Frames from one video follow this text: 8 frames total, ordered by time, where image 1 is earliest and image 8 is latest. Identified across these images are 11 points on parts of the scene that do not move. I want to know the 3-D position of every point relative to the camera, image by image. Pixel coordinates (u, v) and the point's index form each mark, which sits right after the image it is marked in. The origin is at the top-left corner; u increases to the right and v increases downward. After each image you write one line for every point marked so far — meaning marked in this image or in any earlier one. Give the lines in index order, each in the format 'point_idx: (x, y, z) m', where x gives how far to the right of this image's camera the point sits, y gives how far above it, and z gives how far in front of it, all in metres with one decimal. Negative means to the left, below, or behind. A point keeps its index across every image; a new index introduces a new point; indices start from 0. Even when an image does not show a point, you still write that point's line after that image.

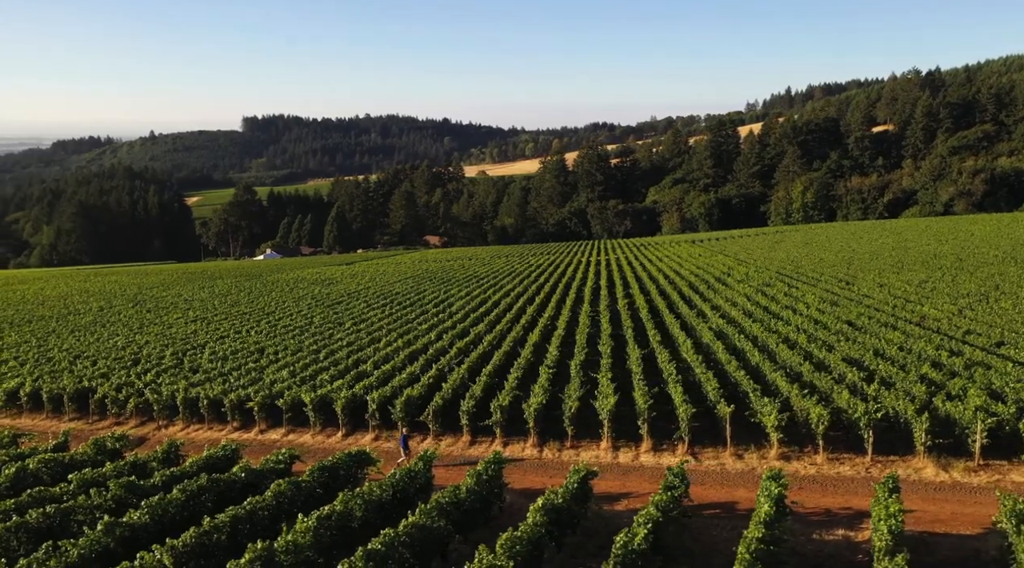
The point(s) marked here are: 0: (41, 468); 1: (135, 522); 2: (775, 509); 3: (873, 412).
0: (-10.2, -4.0, +16.6) m
1: (-6.2, -3.9, +12.6) m
2: (+3.9, -3.3, +11.1) m
3: (+7.6, -2.7, +15.9) m
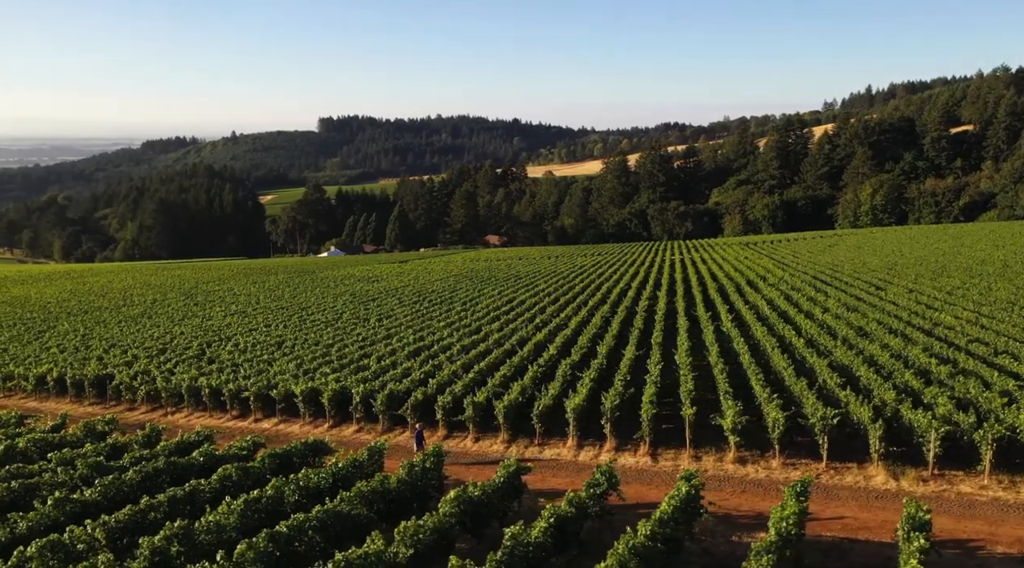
0: (-11.2, -3.8, +17.7) m
1: (-7.4, -3.7, +13.3) m
2: (+2.5, -3.3, +11.2) m
3: (+6.5, -2.7, +15.6) m
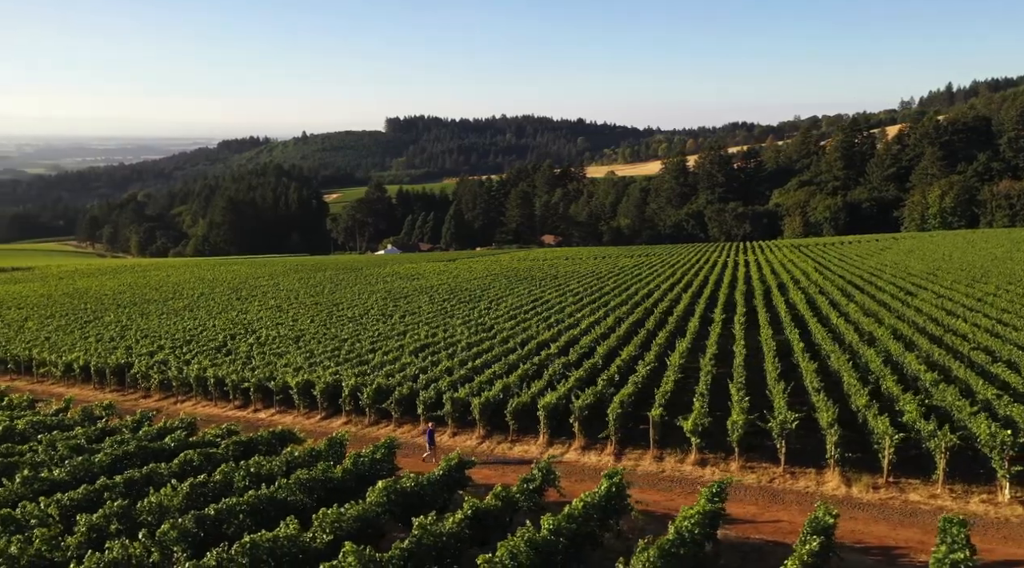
0: (-11.9, -3.5, +18.7) m
1: (-8.4, -3.6, +14.1) m
2: (+1.3, -3.3, +11.3) m
3: (+5.7, -2.8, +15.4) m
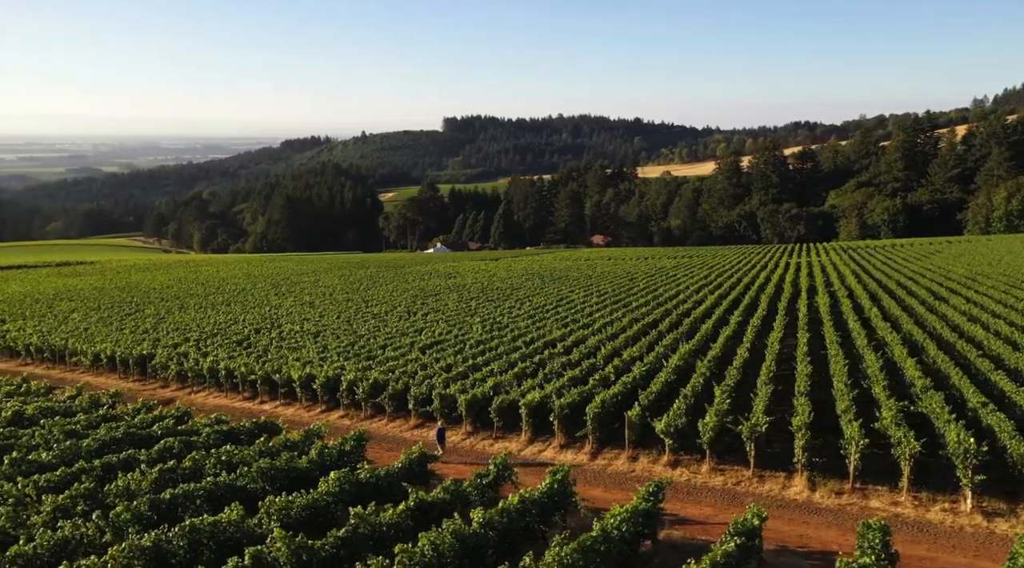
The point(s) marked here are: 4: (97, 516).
0: (-12.3, -3.3, +19.6) m
1: (-9.1, -3.4, +14.9) m
2: (+0.4, -3.3, +11.4) m
3: (+5.0, -2.8, +15.3) m
4: (-6.2, -3.4, +11.3) m
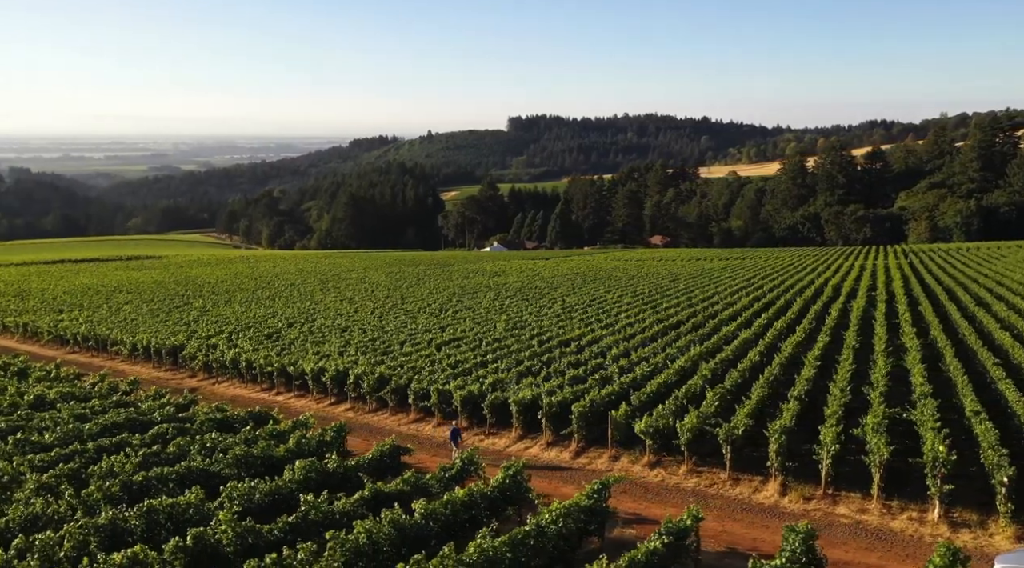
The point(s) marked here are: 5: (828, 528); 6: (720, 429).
0: (-12.4, -3.1, +20.7) m
1: (-9.6, -3.2, +15.7) m
2: (-0.4, -3.3, +11.6) m
3: (+4.5, -2.8, +15.1) m
4: (-6.9, -3.3, +11.9) m
5: (+5.1, -3.9, +12.2) m
6: (+4.1, -2.9, +15.2) m
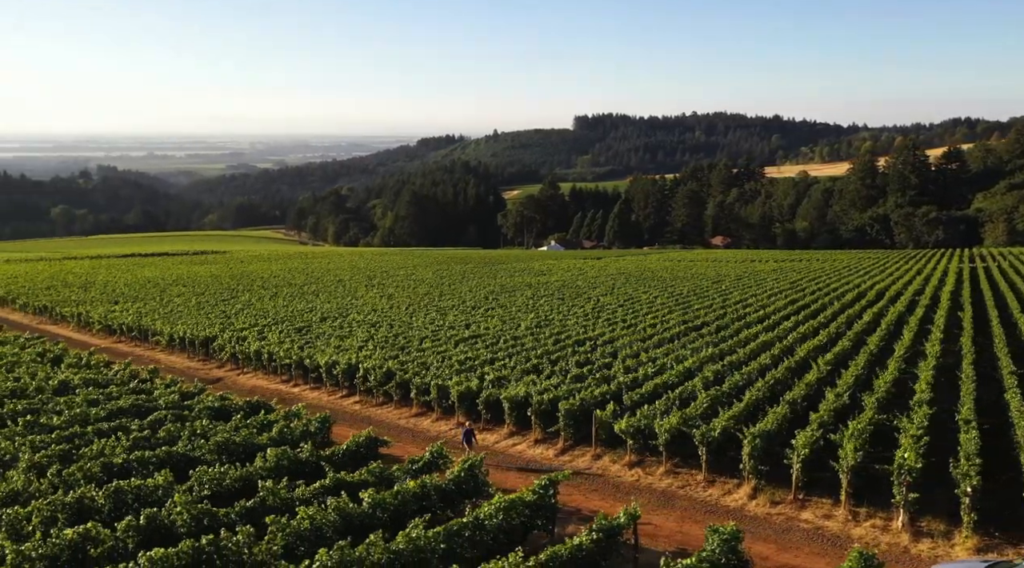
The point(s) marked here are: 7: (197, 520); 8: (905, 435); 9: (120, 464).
0: (-12.4, -2.9, +21.8) m
1: (-10.0, -3.0, +16.6) m
2: (-1.1, -3.2, +11.8) m
3: (+4.1, -2.9, +15.0) m
4: (-7.6, -3.1, +12.6) m
5: (+4.3, -3.9, +12.0) m
6: (+3.7, -2.9, +15.1) m
7: (-4.3, -3.2, +10.5) m
8: (+7.3, -2.8, +14.1) m
9: (-6.7, -3.1, +13.2) m
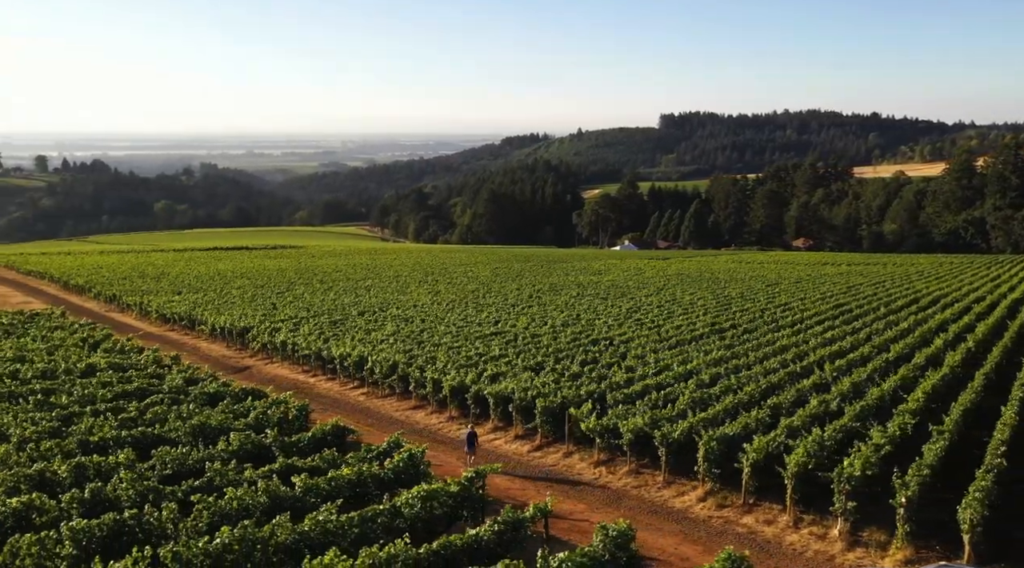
0: (-12.5, -2.5, +23.2) m
1: (-10.6, -2.8, +17.9) m
2: (-2.1, -3.1, +12.2) m
3: (+3.3, -2.9, +14.9) m
4: (-8.6, -2.9, +13.6) m
5: (+3.3, -4.0, +11.9) m
6: (+2.9, -2.9, +15.1) m
7: (-5.5, -3.1, +11.2) m
8: (+6.4, -2.9, +13.7) m
9: (-7.6, -2.9, +14.1) m
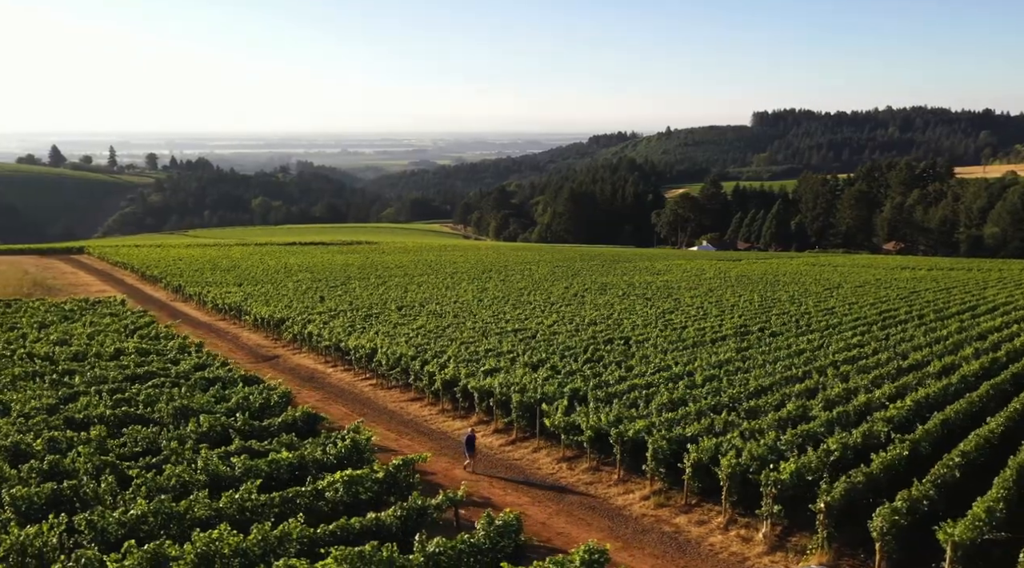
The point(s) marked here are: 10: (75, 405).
0: (-12.5, -2.2, +24.7) m
1: (-11.1, -2.5, +19.2) m
2: (-3.2, -3.0, +12.8) m
3: (+2.4, -2.9, +15.0) m
4: (-9.5, -2.7, +14.8) m
5: (+2.1, -3.9, +12.0) m
6: (+2.1, -2.9, +15.1) m
7: (-6.7, -2.9, +12.1) m
8: (+5.5, -2.9, +13.4) m
9: (-8.5, -2.7, +15.2) m
10: (-9.3, -2.6, +16.2) m
